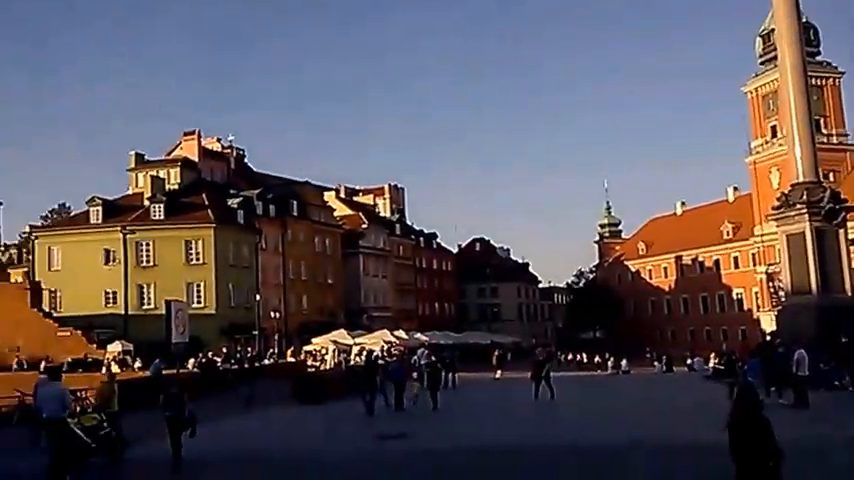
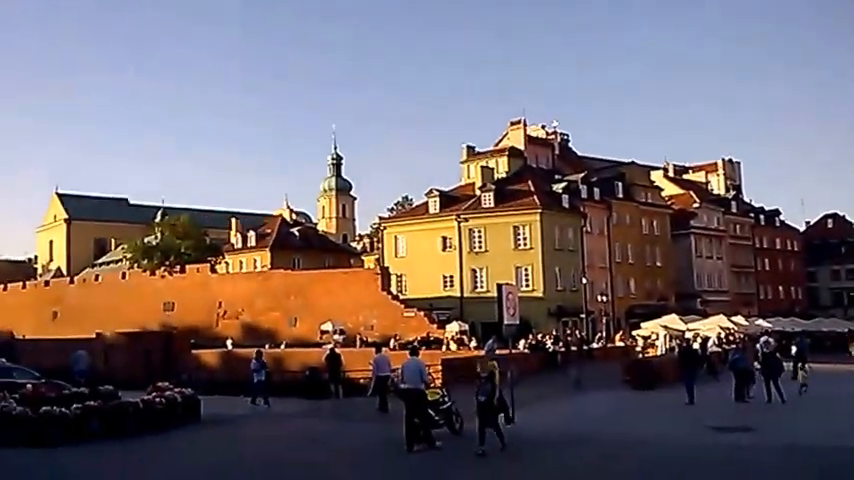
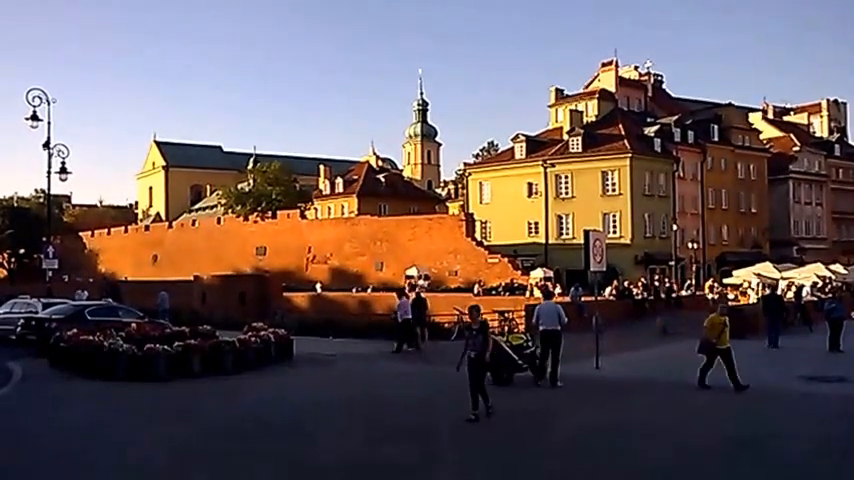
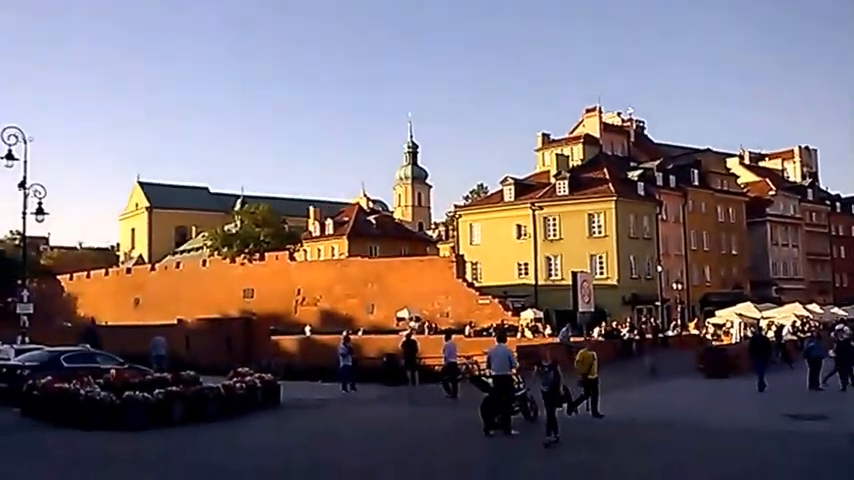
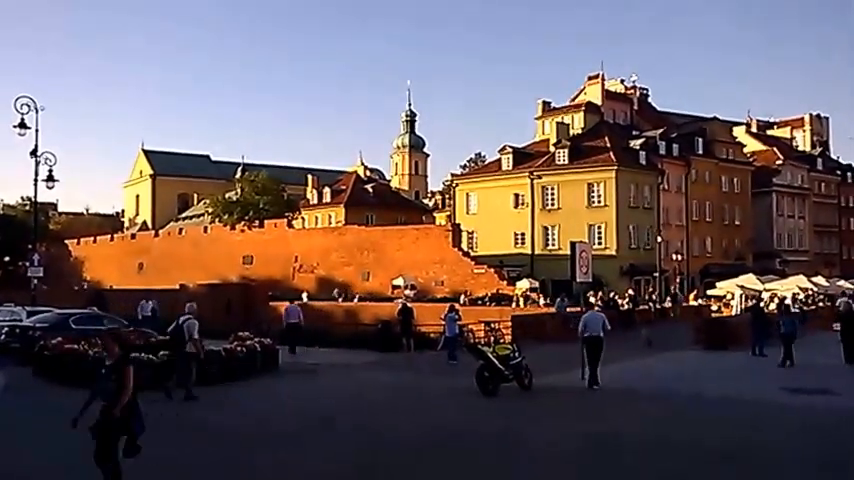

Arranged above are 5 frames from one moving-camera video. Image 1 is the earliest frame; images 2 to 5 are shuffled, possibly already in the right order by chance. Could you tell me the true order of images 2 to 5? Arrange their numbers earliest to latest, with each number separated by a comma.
2, 4, 3, 5
